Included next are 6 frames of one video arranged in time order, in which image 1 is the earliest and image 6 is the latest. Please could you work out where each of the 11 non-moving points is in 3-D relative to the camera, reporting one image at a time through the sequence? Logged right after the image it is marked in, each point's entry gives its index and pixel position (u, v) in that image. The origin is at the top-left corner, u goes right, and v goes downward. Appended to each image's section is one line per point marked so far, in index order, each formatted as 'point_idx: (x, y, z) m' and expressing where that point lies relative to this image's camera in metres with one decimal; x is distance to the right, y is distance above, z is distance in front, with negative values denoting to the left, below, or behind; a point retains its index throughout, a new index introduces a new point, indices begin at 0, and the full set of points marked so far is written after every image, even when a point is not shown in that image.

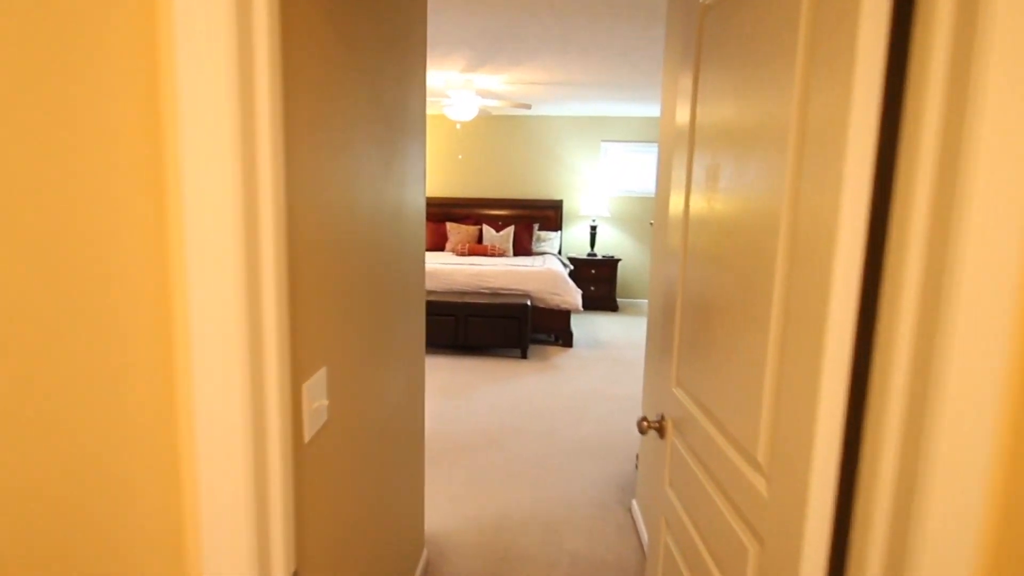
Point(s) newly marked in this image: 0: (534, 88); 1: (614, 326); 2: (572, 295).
0: (+0.5, +2.3, +5.1) m
1: (+1.6, -0.4, +6.0) m
2: (+0.8, 0.0, +5.1) m
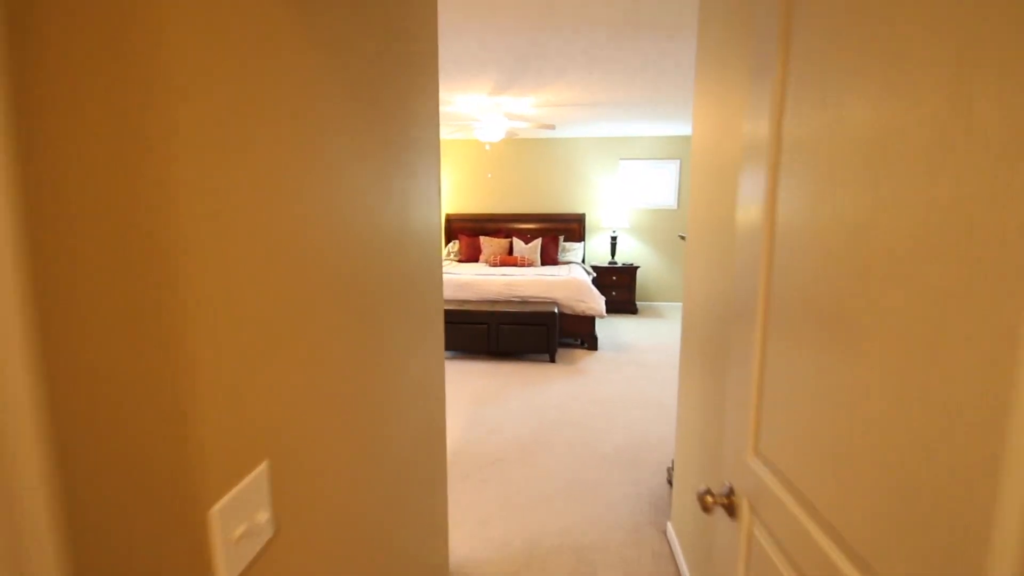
0: (+0.6, +2.1, +4.8) m
1: (+1.8, -0.6, +5.6) m
2: (+1.0, -0.2, +4.7) m
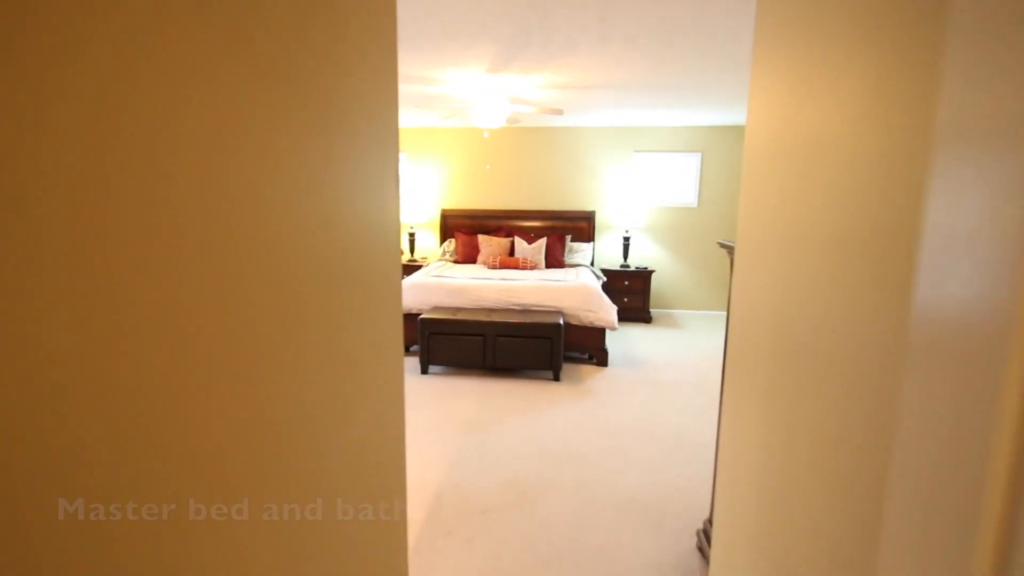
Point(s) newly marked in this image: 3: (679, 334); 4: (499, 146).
0: (+0.7, +2.1, +4.3) m
1: (+1.8, -0.7, +5.2) m
2: (+1.0, -0.3, +4.2) m
3: (+2.3, -0.6, +5.4) m
4: (-0.2, +2.2, +6.1) m
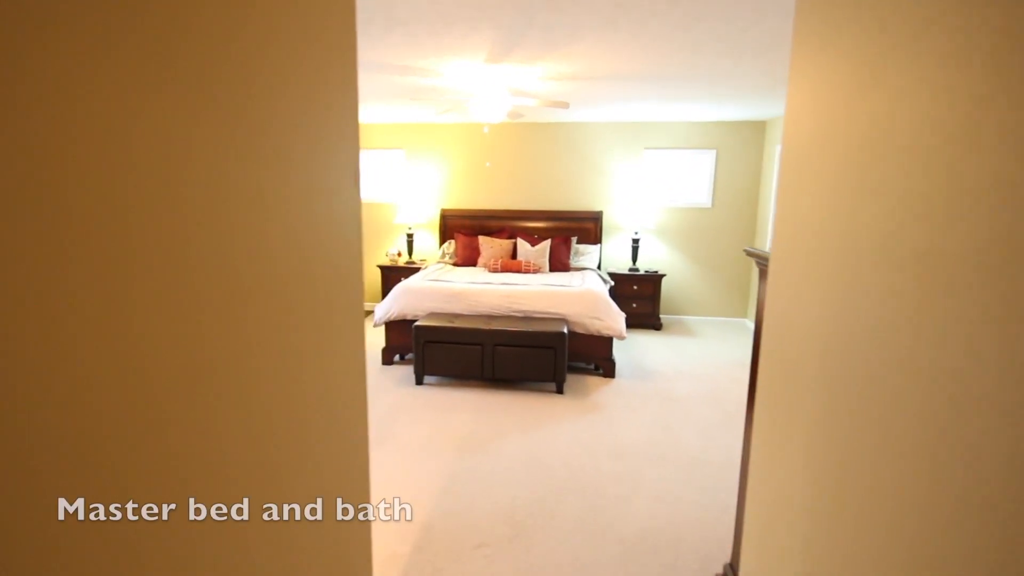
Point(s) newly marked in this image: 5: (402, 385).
0: (+0.7, +2.0, +4.0) m
1: (+1.8, -0.7, +4.9) m
2: (+1.0, -0.3, +4.0) m
3: (+2.3, -0.7, +5.1) m
4: (-0.2, +2.1, +5.8) m
5: (-1.0, -0.9, +3.7) m
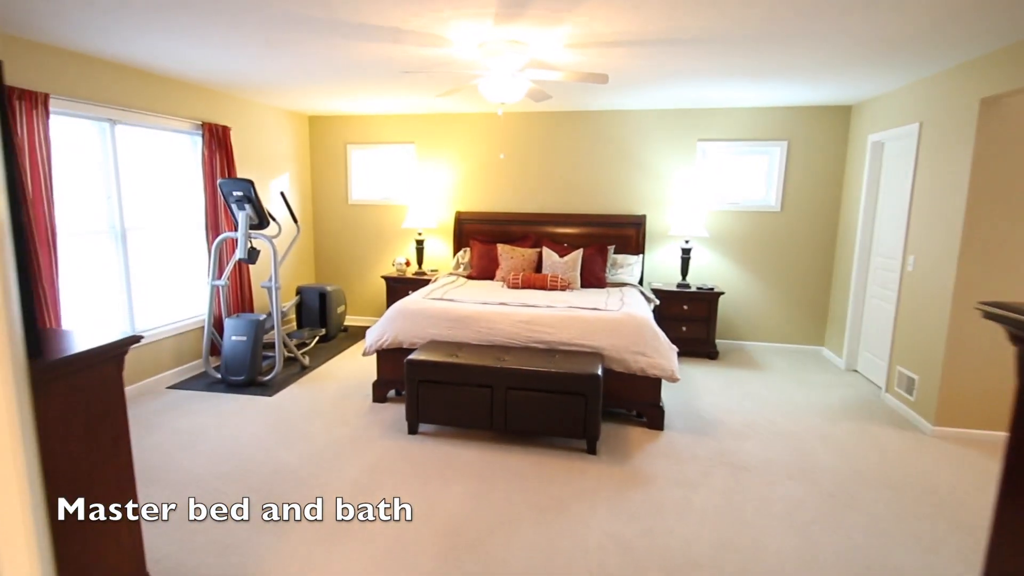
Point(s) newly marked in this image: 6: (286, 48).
0: (+0.9, +1.8, +3.2) m
1: (+2.0, -1.0, +3.9) m
2: (+1.2, -0.5, +3.1) m
3: (+2.5, -0.9, +4.1) m
4: (+0.2, +1.9, +5.1) m
5: (-0.9, -1.1, +2.9) m
6: (-1.7, +1.8, +3.0) m
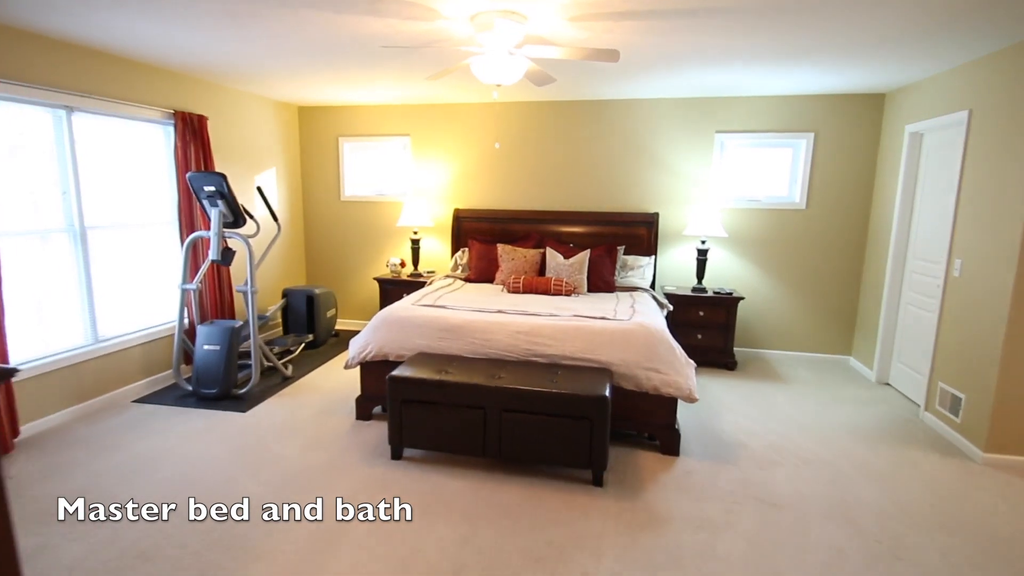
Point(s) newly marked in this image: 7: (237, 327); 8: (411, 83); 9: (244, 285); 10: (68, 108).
0: (+0.9, +1.8, +2.8) m
1: (+2.0, -1.0, +3.6) m
2: (+1.2, -0.6, +2.7) m
3: (+2.5, -1.0, +3.8) m
4: (+0.2, +1.9, +4.7) m
5: (-0.9, -1.1, +2.6) m
6: (-1.7, +1.8, +2.6) m
7: (-2.2, -0.3, +3.2) m
8: (-1.0, +2.0, +3.8) m
9: (-2.2, 0.0, +3.2) m
10: (-3.2, +1.3, +2.9) m
